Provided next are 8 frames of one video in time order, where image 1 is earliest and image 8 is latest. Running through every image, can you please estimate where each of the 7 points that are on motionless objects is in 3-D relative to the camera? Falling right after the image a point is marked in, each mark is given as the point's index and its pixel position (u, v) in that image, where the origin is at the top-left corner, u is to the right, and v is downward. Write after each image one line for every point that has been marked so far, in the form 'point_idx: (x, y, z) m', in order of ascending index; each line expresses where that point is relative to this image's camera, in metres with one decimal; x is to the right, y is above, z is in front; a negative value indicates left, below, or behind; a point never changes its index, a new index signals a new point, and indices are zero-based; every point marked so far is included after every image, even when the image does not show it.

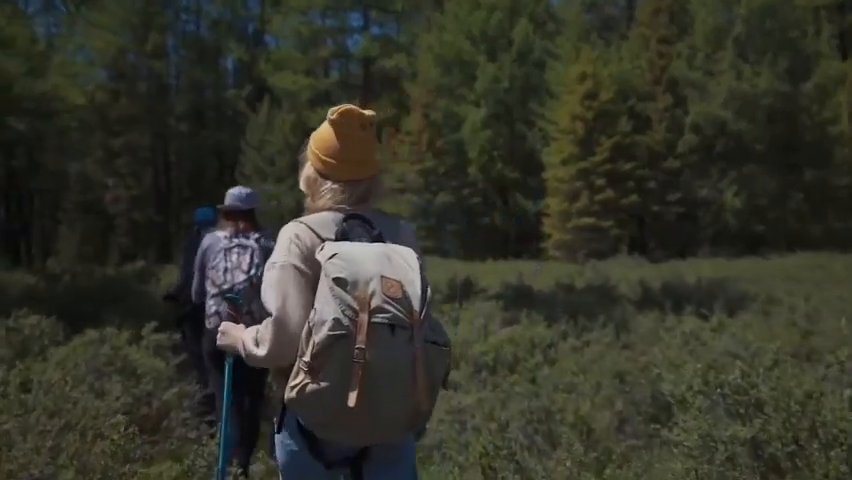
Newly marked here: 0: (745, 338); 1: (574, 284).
0: (+3.7, -1.1, +8.4) m
1: (+3.3, -1.0, +16.2) m
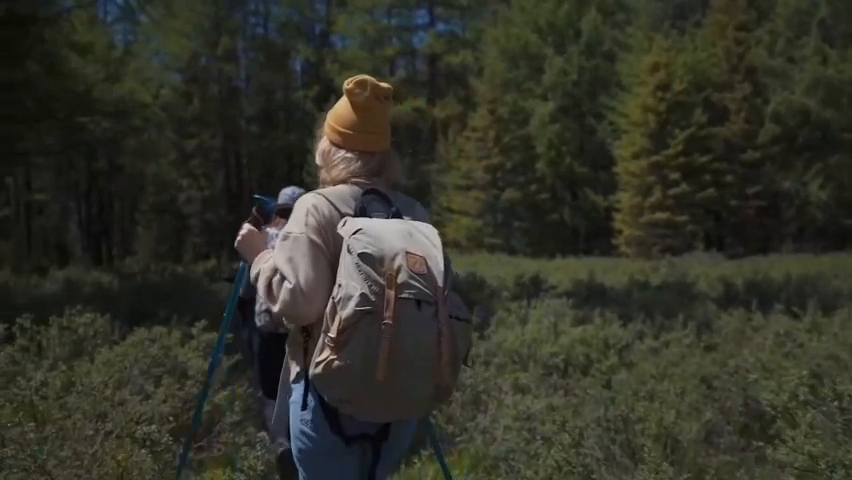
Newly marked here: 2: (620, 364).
0: (+4.4, -1.0, +7.7) m
1: (+4.7, -0.9, +15.5) m
2: (+2.2, -1.4, +8.5) m
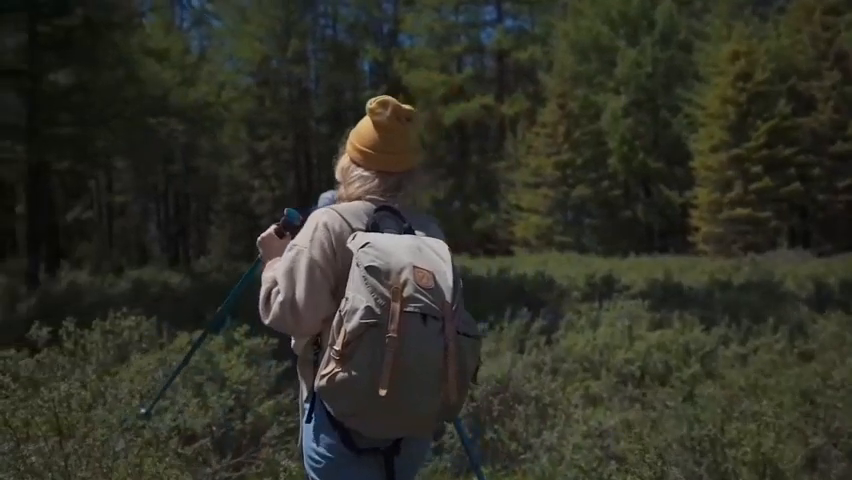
0: (+5.0, -1.0, +6.9) m
1: (+6.1, -0.8, +14.6) m
2: (+3.0, -1.4, +7.9) m
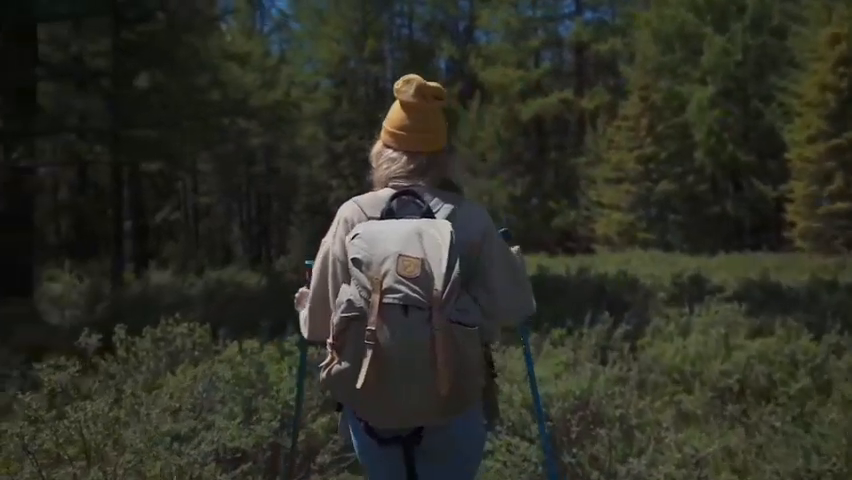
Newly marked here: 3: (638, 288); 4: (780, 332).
0: (+5.6, -1.0, +6.0) m
1: (+7.5, -0.7, +13.5) m
2: (+3.7, -1.4, +7.1) m
3: (+3.7, -0.8, +12.8) m
4: (+4.3, -1.1, +9.0) m
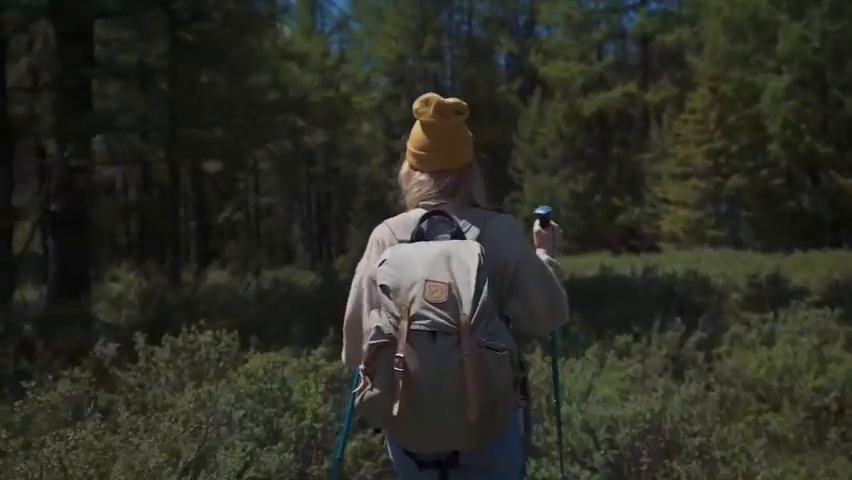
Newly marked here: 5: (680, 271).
0: (+6.0, -0.9, +5.0) m
1: (+8.5, -0.7, +12.4) m
2: (+4.2, -1.4, +6.3) m
3: (+4.7, -0.8, +12.0) m
4: (+4.9, -1.0, +8.2) m
5: (+5.3, -0.7, +15.3) m
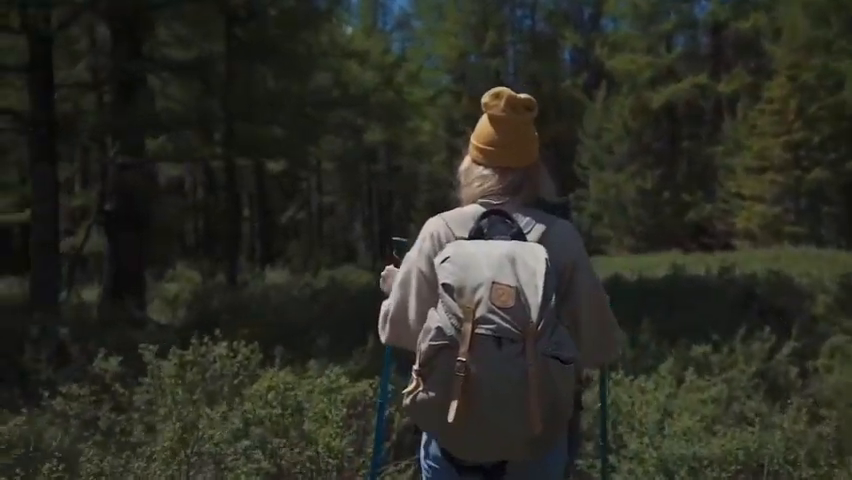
0: (+6.3, -0.9, +4.0) m
1: (+9.4, -0.6, +11.1) m
2: (+4.6, -1.3, +5.4) m
3: (+5.5, -0.8, +11.1) m
4: (+5.5, -1.0, +7.2) m
5: (+6.5, -0.6, +14.3) m
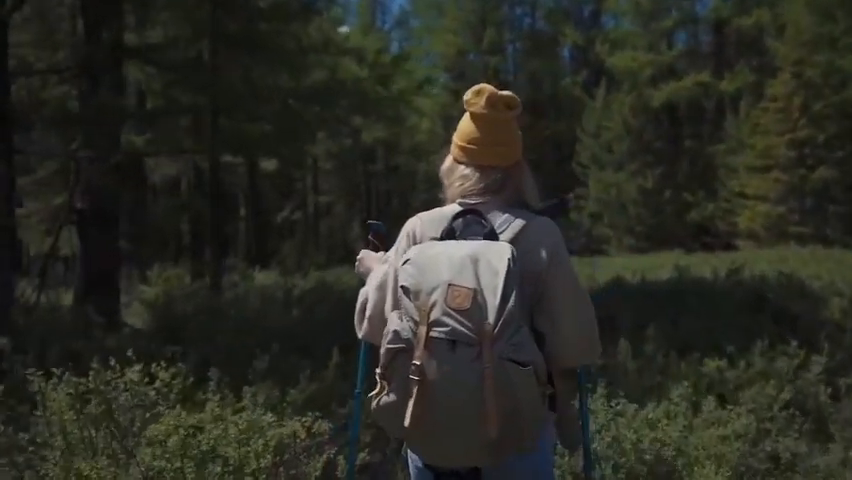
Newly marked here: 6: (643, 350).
0: (+6.1, -0.9, +3.3) m
1: (+9.2, -0.6, +10.5) m
2: (+4.4, -1.3, +4.8) m
3: (+5.4, -0.8, +10.4) m
4: (+5.3, -1.0, +6.6) m
5: (+6.3, -0.6, +13.6) m
6: (+2.5, -1.3, +8.6) m
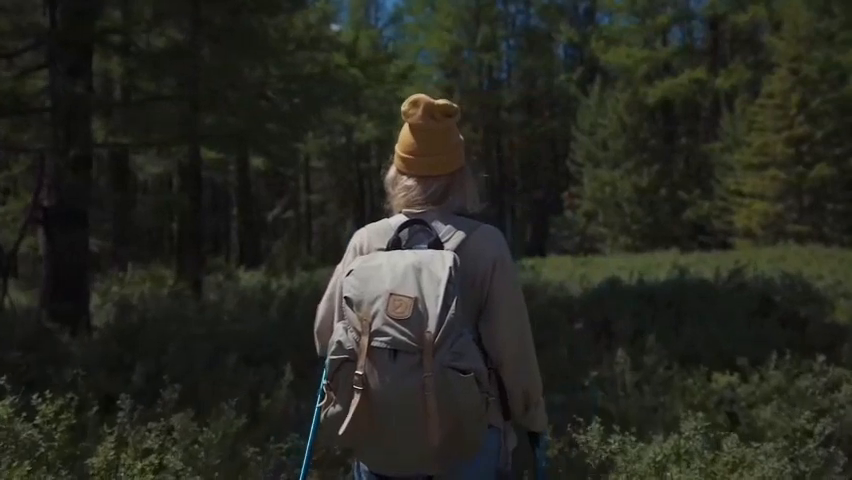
0: (+6.0, -0.9, +2.8) m
1: (+9.0, -0.6, +10.0) m
2: (+4.2, -1.3, +4.3) m
3: (+5.2, -0.7, +9.9) m
4: (+5.1, -1.0, +6.0) m
5: (+6.1, -0.6, +13.1) m
6: (+2.3, -1.3, +8.0) m
